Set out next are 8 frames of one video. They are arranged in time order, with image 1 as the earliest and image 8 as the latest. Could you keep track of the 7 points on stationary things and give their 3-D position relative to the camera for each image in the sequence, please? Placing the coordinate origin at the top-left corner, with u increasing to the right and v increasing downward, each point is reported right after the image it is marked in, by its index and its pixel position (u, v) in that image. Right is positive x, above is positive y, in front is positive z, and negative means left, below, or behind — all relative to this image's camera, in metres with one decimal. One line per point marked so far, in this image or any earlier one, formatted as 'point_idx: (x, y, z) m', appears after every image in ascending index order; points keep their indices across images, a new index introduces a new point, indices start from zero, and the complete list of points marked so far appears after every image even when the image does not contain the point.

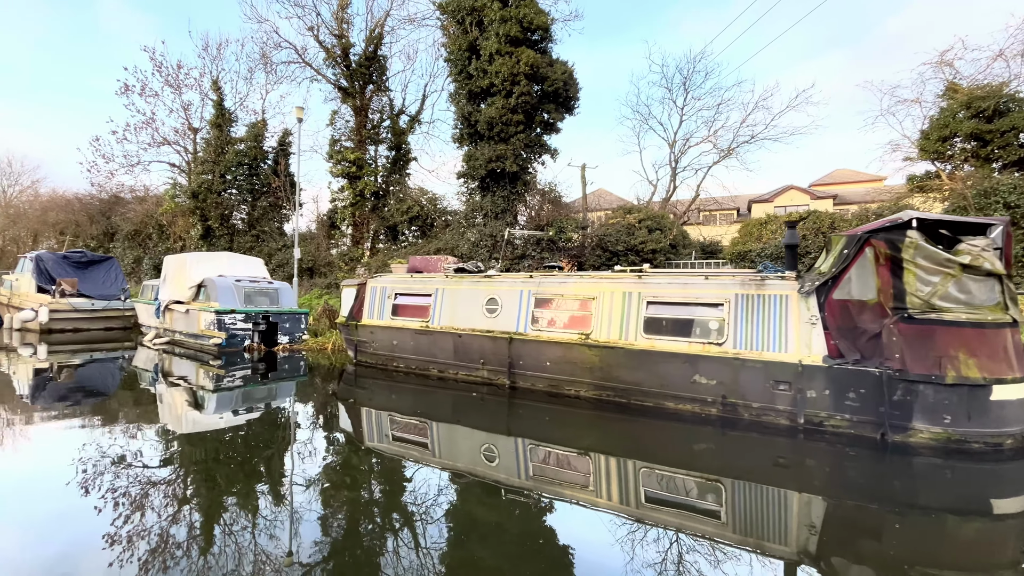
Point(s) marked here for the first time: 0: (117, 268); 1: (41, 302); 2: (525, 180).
0: (-12.9, +0.6, +15.3) m
1: (-13.9, -0.4, +13.9) m
2: (+0.5, +3.8, +16.3) m
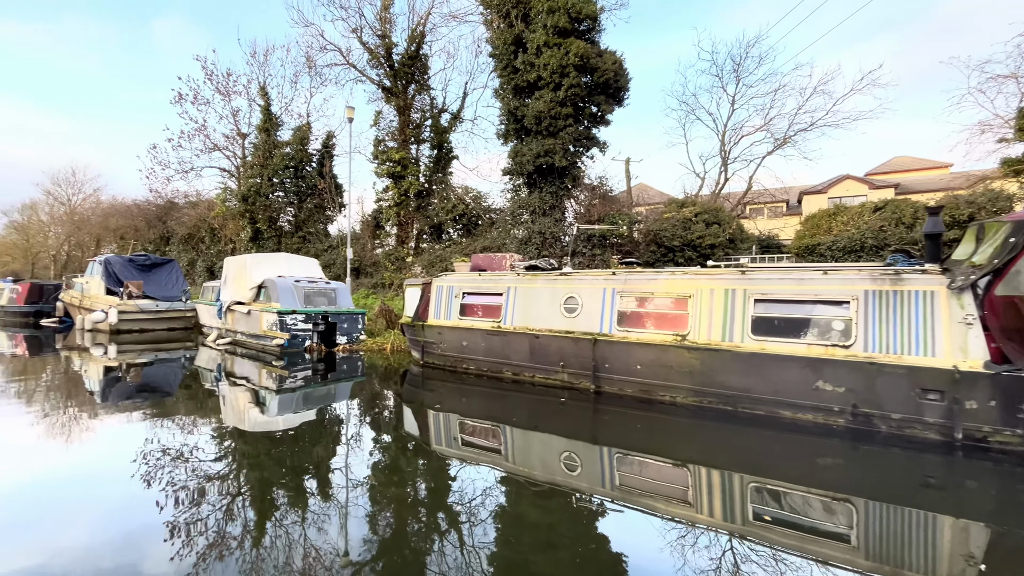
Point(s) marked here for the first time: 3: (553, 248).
0: (-11.3, +0.6, +15.8) m
1: (-12.4, -0.5, +14.4) m
2: (+2.1, +3.9, +15.9) m
3: (+1.4, +1.4, +15.8) m
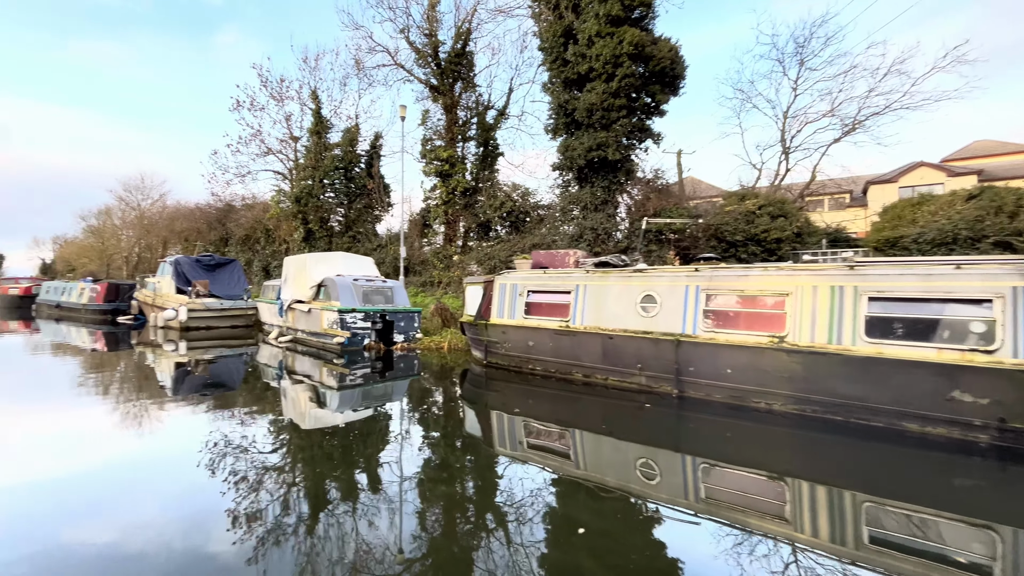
0: (-9.5, +0.6, +16.4) m
1: (-10.7, -0.4, +15.1) m
2: (+3.8, +3.9, +15.4) m
3: (+3.1, +1.5, +15.4) m
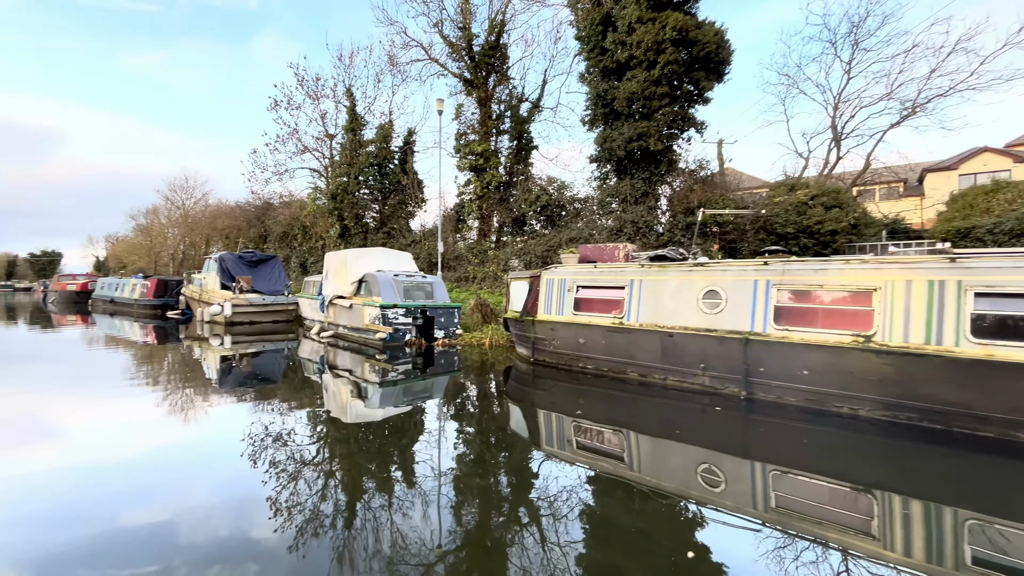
0: (-8.2, +0.8, +16.6) m
1: (-9.5, -0.3, +15.5) m
2: (+5.0, +4.1, +14.8) m
3: (+4.3, +1.6, +14.9) m
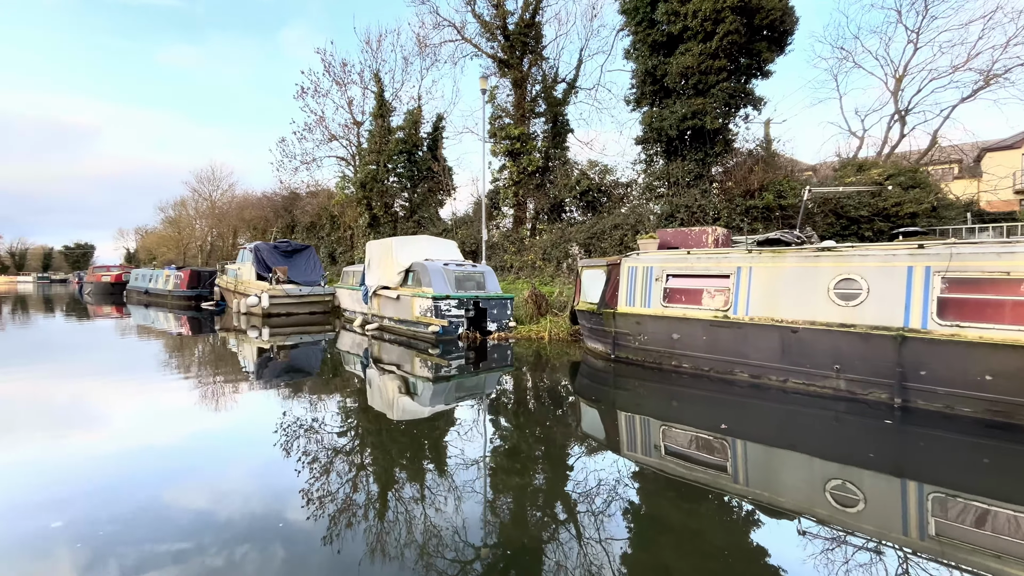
0: (-6.8, +1.1, +16.2) m
1: (-8.1, 0.0, +15.1) m
2: (+6.3, +4.4, +13.8) m
3: (+5.6, +2.0, +14.0) m
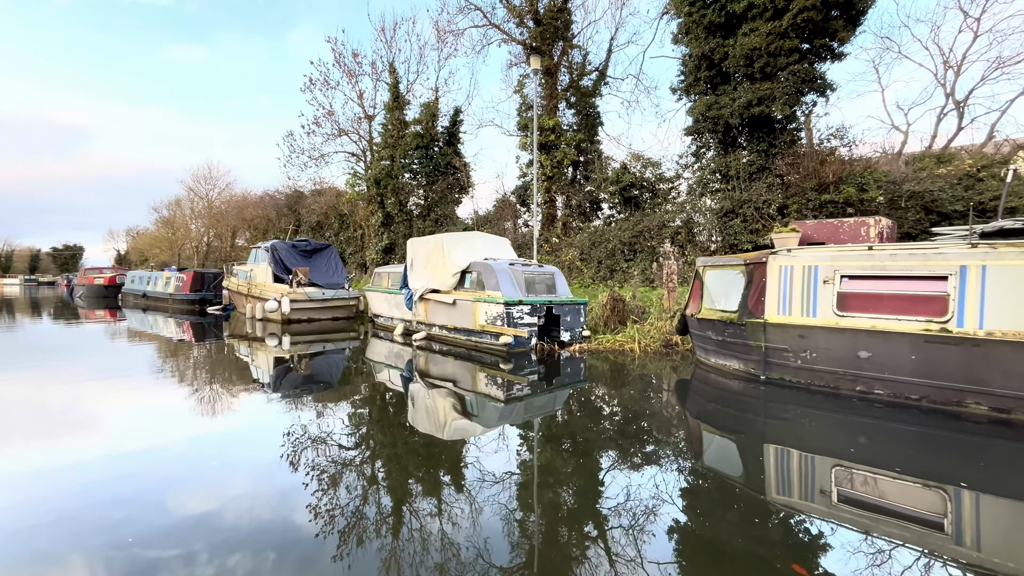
0: (-5.6, +1.0, +14.8) m
1: (-6.9, -0.1, +13.7) m
2: (+7.6, +4.4, +12.7) m
3: (+6.9, +1.9, +12.8) m
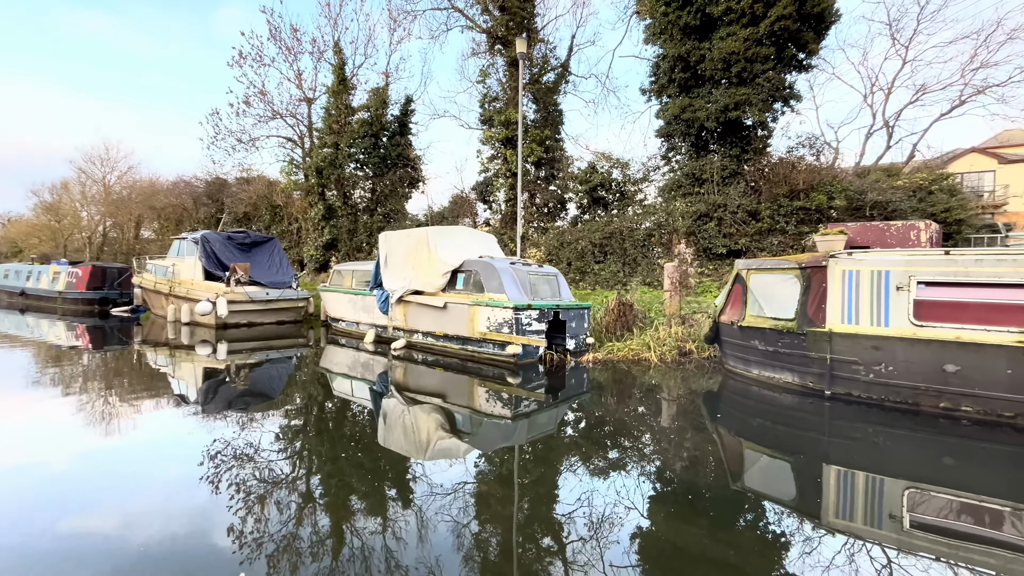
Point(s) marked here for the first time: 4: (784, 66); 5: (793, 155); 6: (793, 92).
0: (-6.5, +1.0, +13.0) m
1: (-7.6, -0.1, +11.8) m
2: (+6.9, +4.2, +12.8) m
3: (+6.2, +1.8, +12.9) m
4: (+7.3, +6.0, +12.6) m
5: (+7.7, +3.7, +12.7) m
6: (+7.6, +5.3, +12.6) m
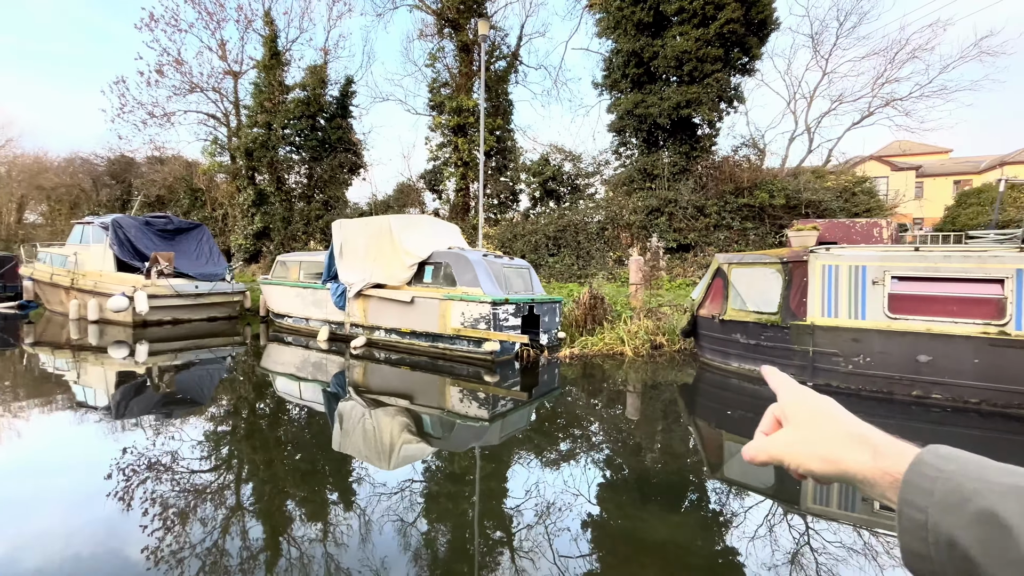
0: (-7.6, +1.2, +11.7) m
1: (-8.6, +0.1, +10.3) m
2: (+5.7, +4.4, +13.3) m
3: (+4.9, +2.0, +13.3) m
4: (+6.1, +6.2, +13.1) m
5: (+6.4, +3.9, +13.4) m
6: (+6.3, +5.5, +13.2) m
